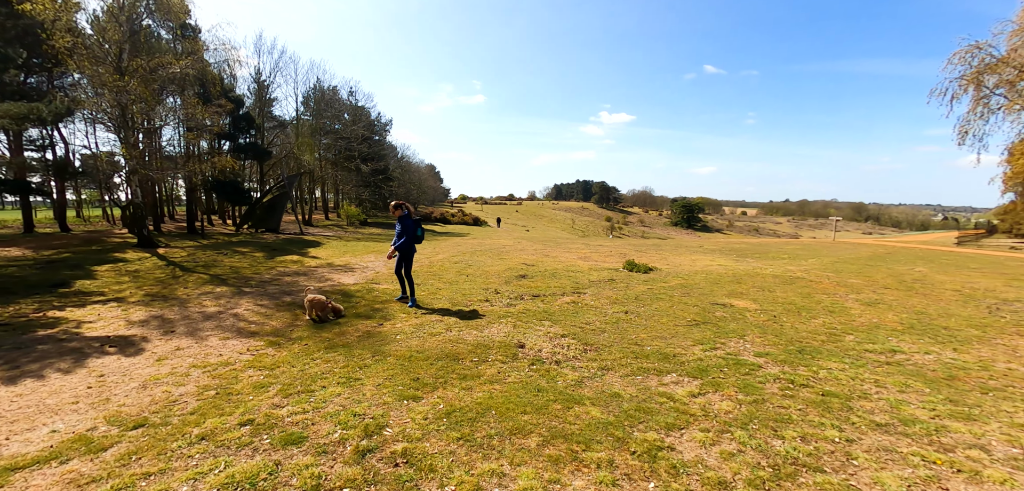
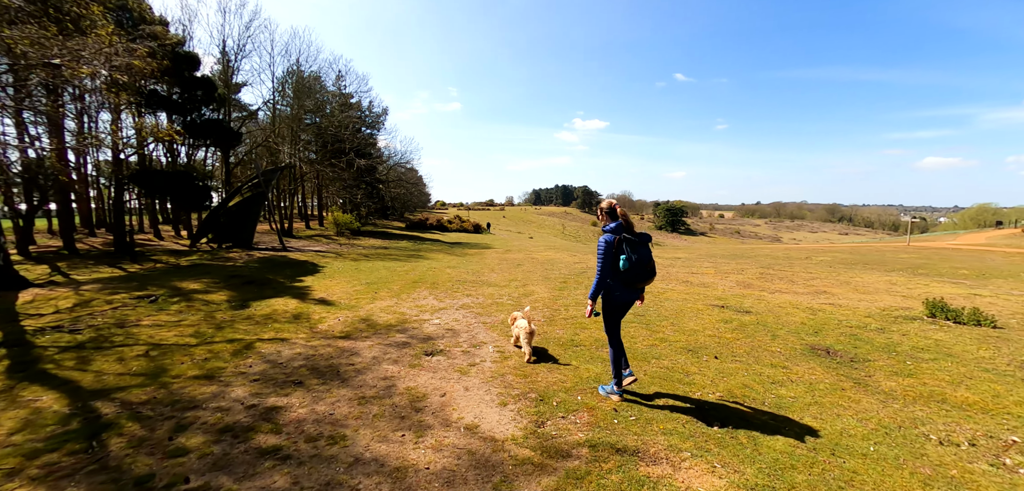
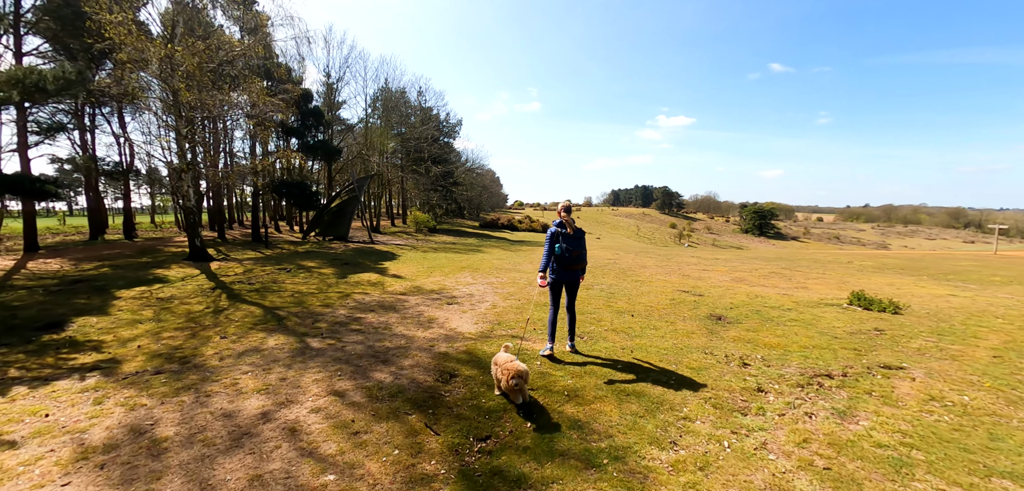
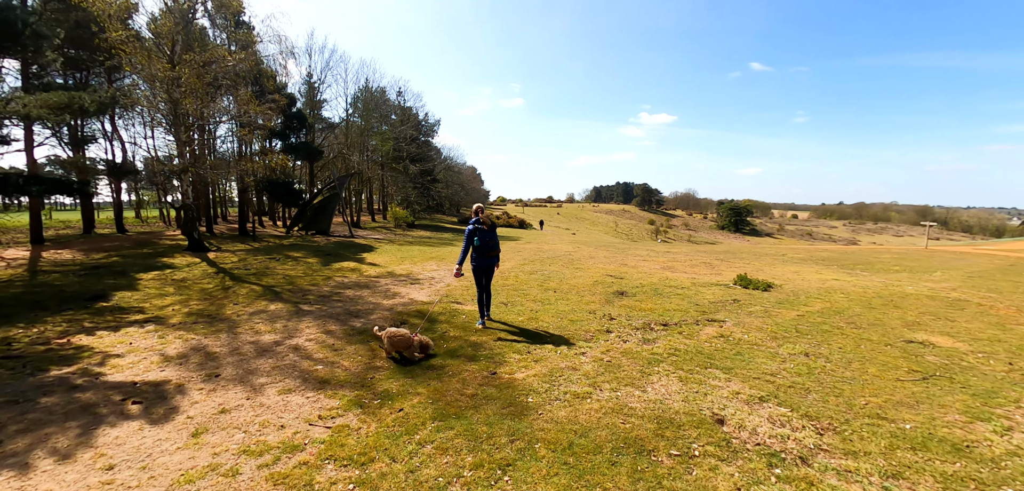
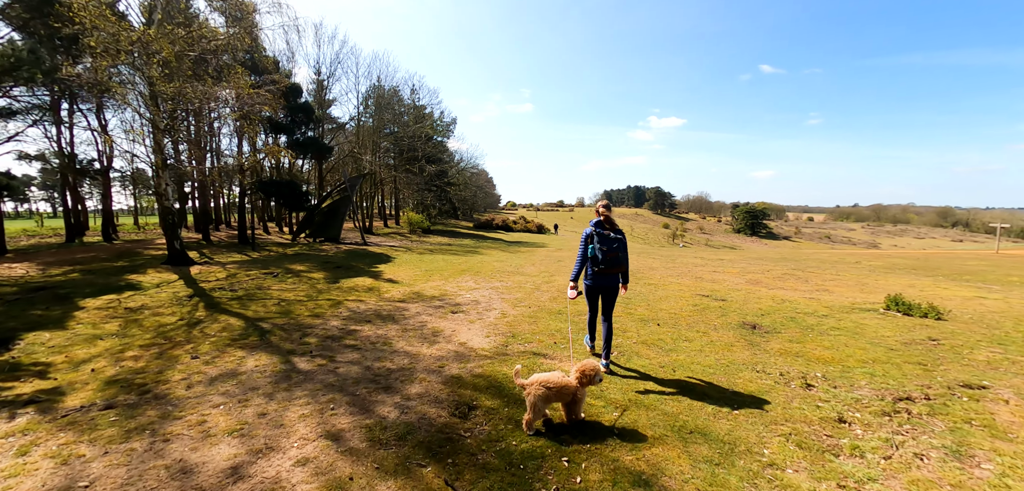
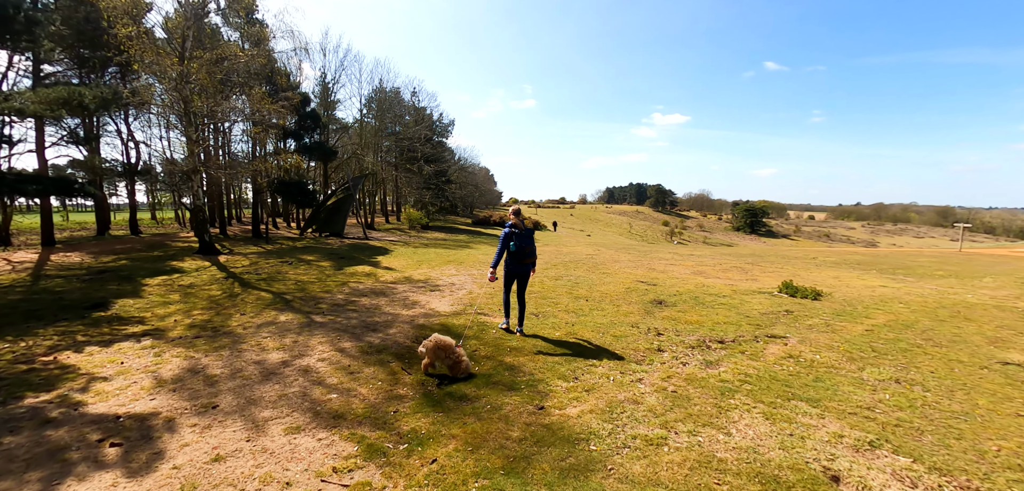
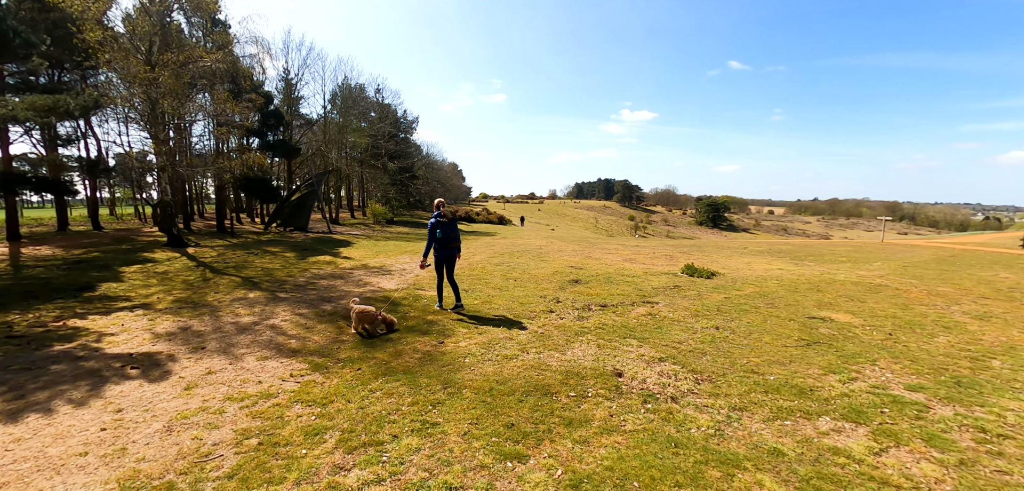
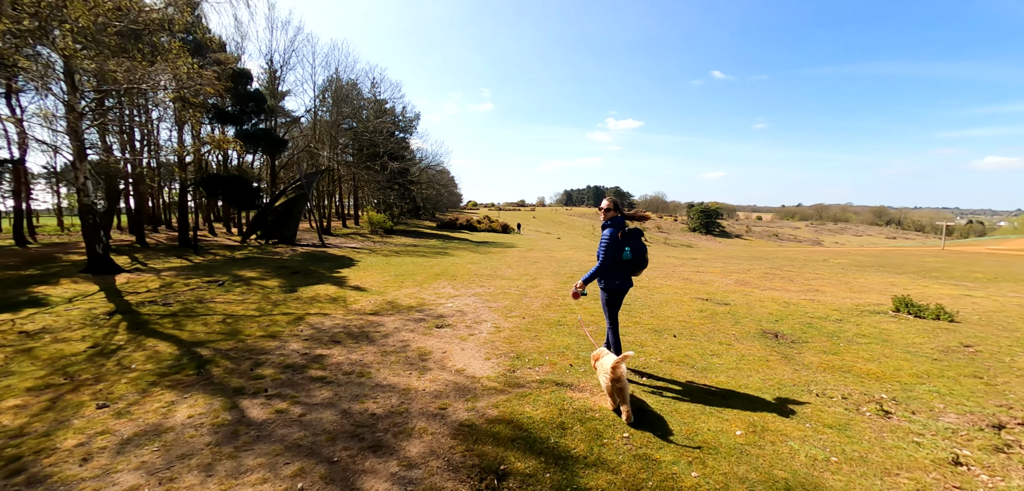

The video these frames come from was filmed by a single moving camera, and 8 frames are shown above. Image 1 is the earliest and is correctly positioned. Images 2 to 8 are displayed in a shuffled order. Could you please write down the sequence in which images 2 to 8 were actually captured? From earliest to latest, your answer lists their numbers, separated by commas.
7, 4, 6, 3, 5, 8, 2
